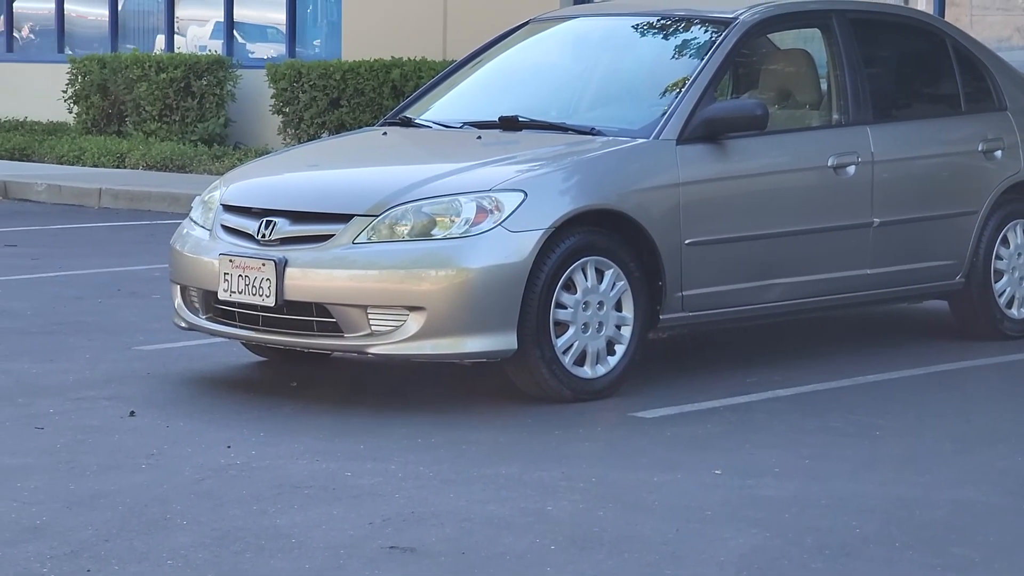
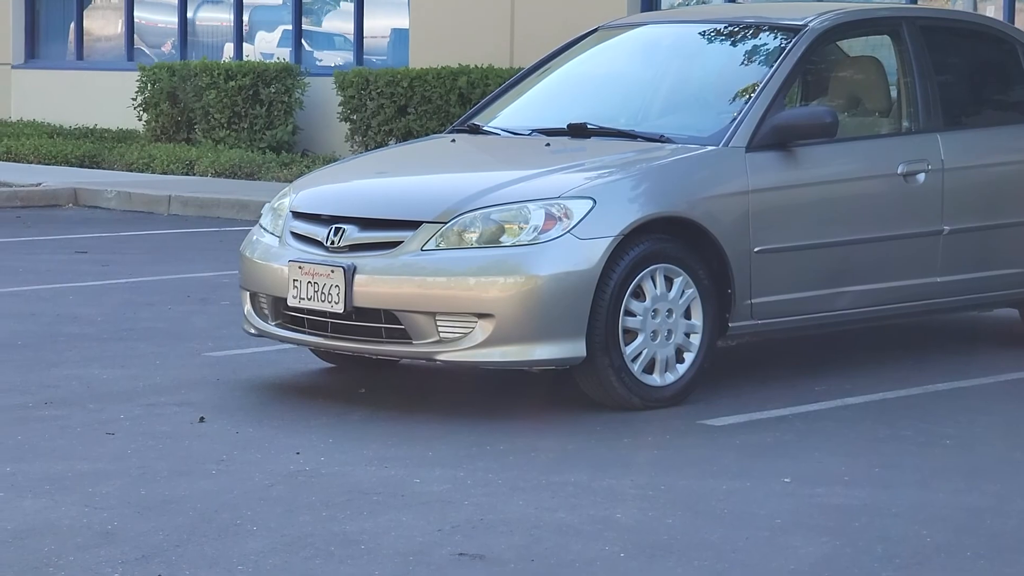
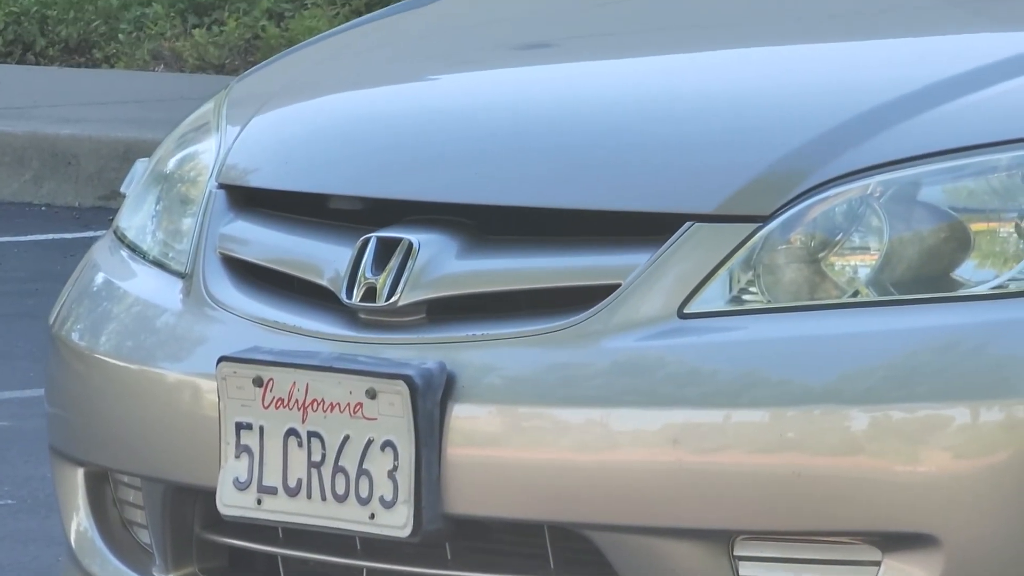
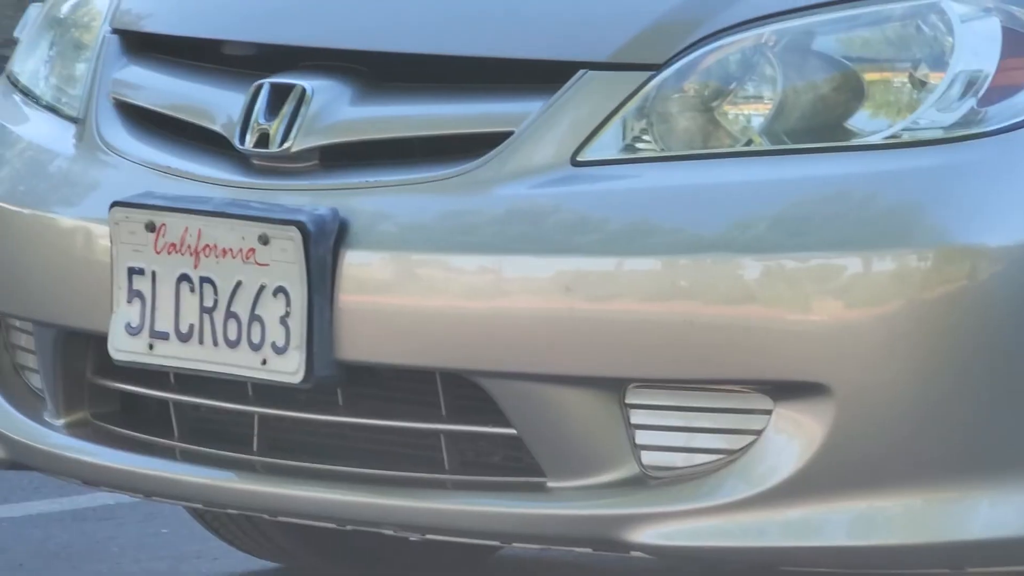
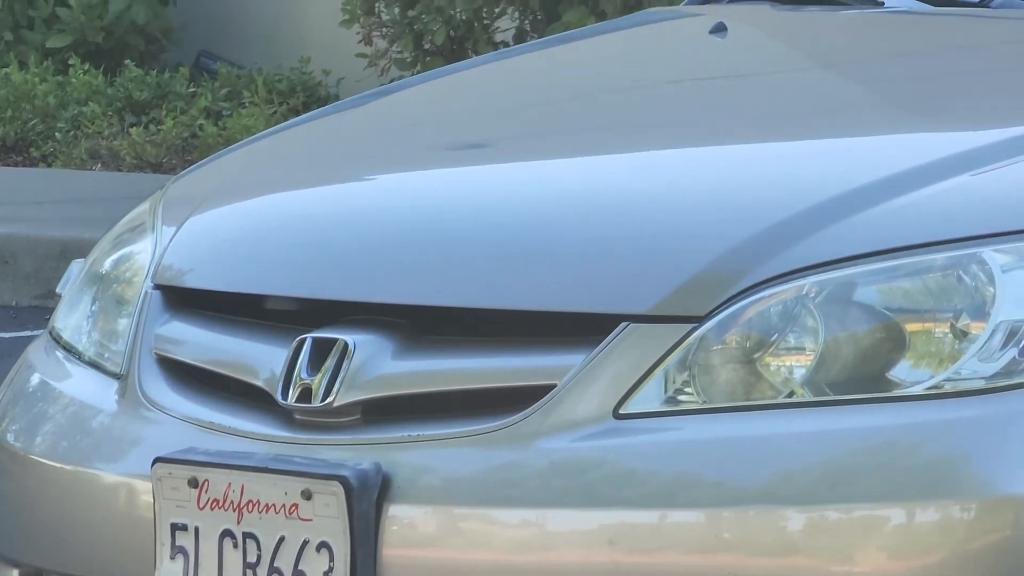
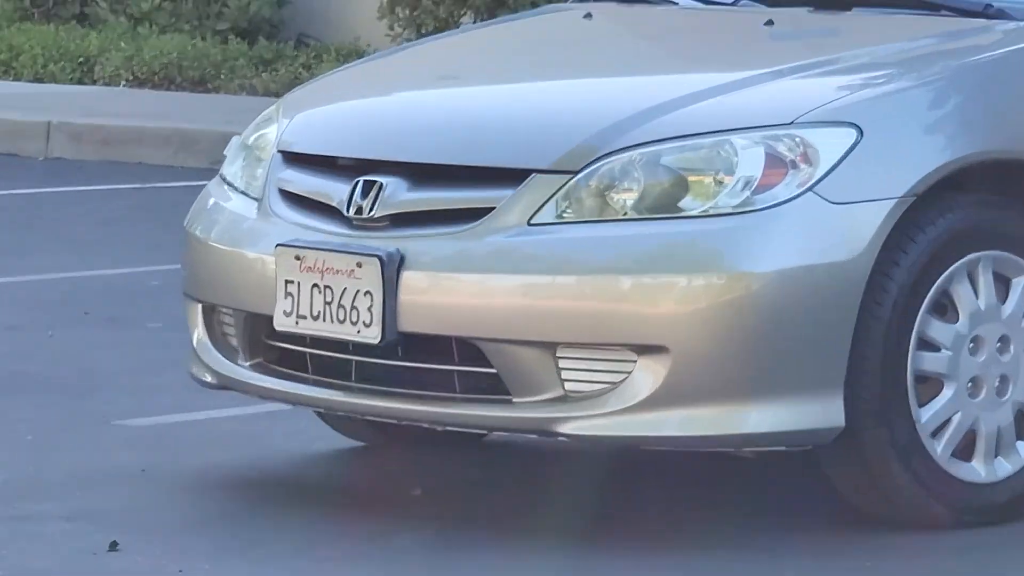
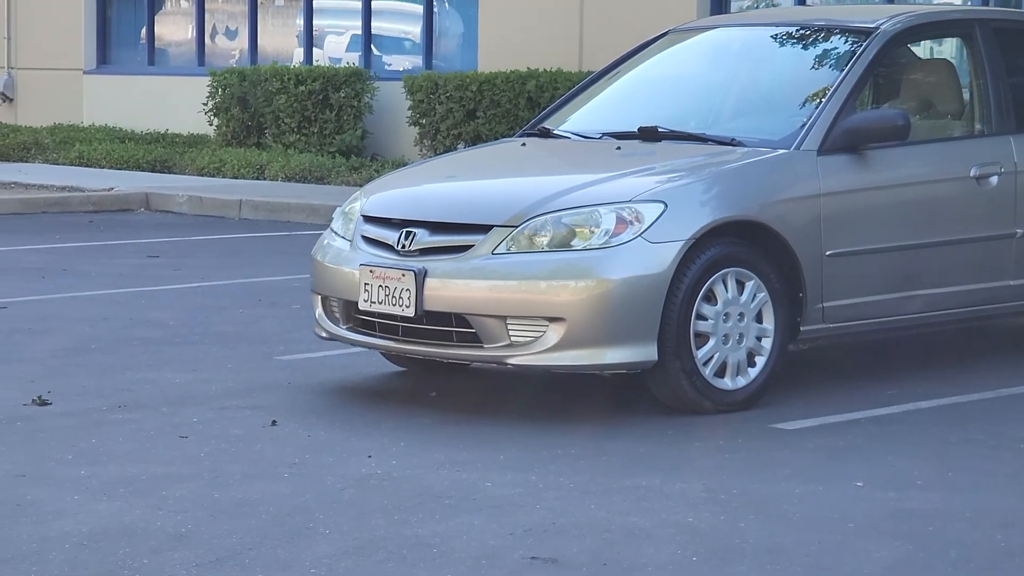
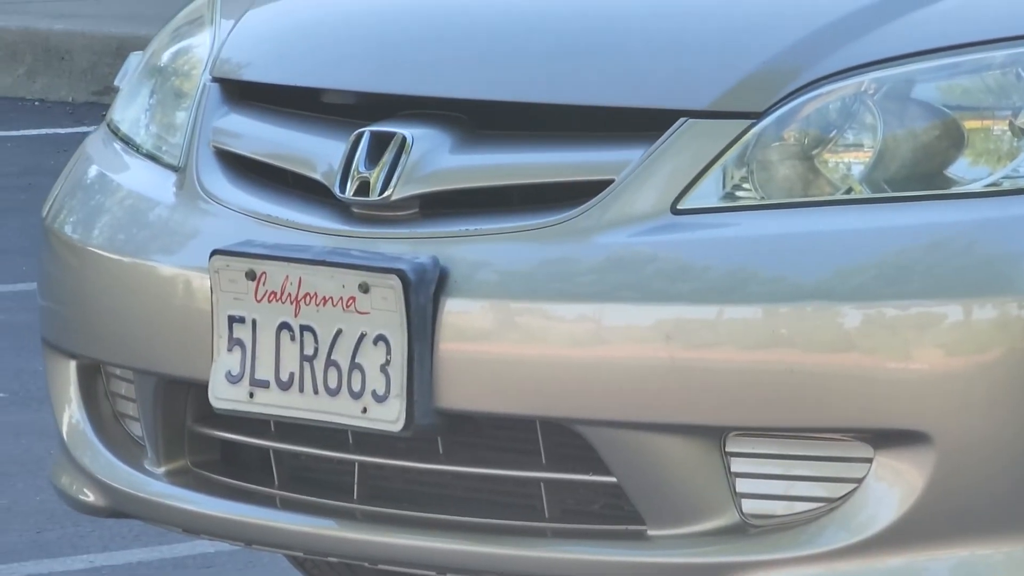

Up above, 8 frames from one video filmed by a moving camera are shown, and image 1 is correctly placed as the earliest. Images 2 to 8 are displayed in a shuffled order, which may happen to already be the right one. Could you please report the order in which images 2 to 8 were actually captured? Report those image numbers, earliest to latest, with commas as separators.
2, 7, 6, 4, 8, 3, 5
